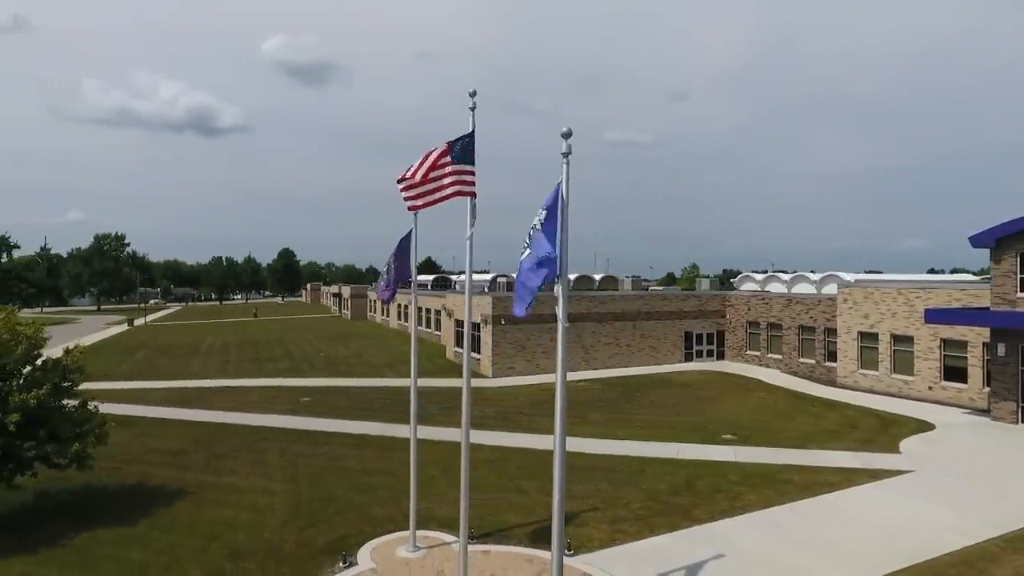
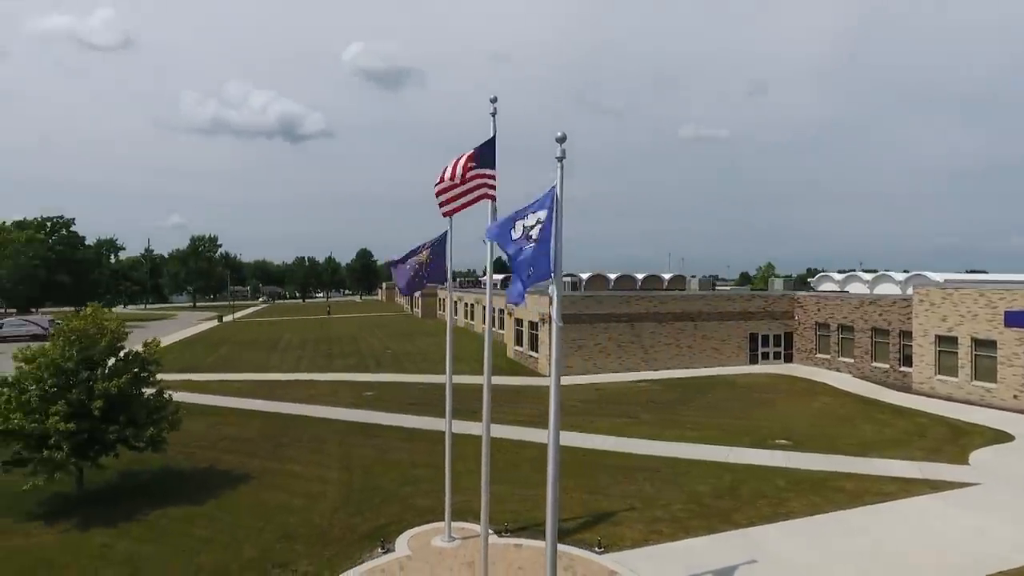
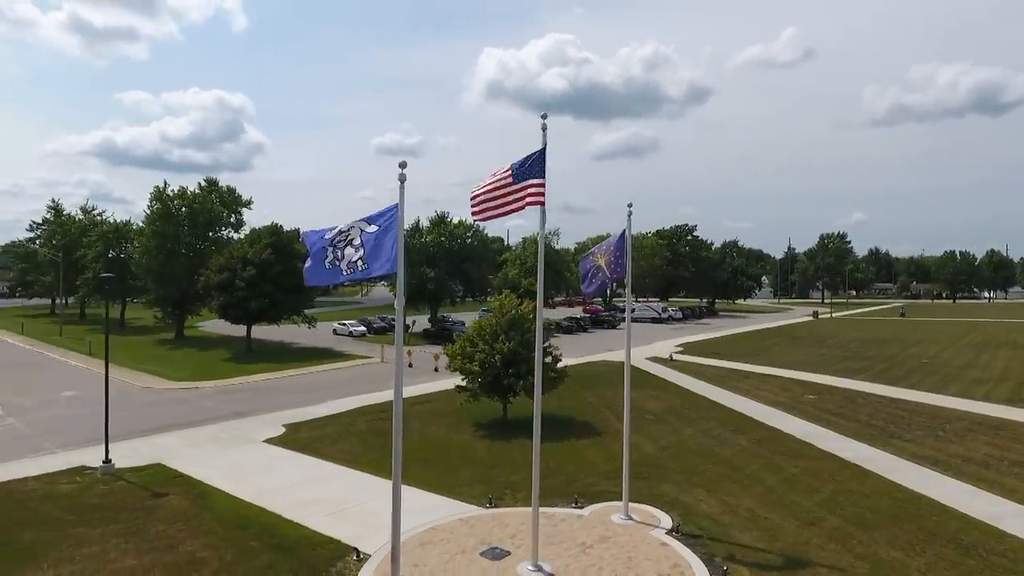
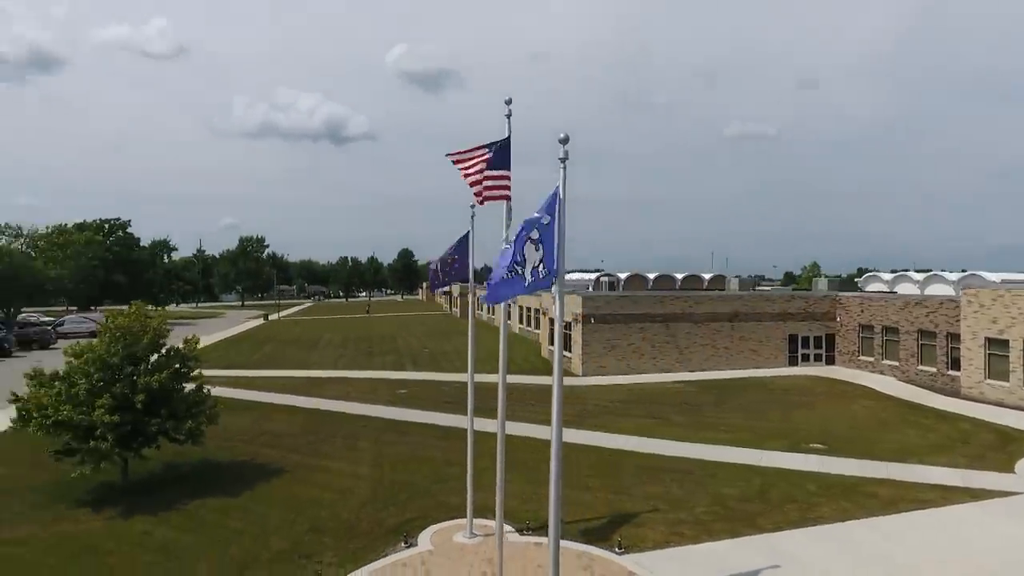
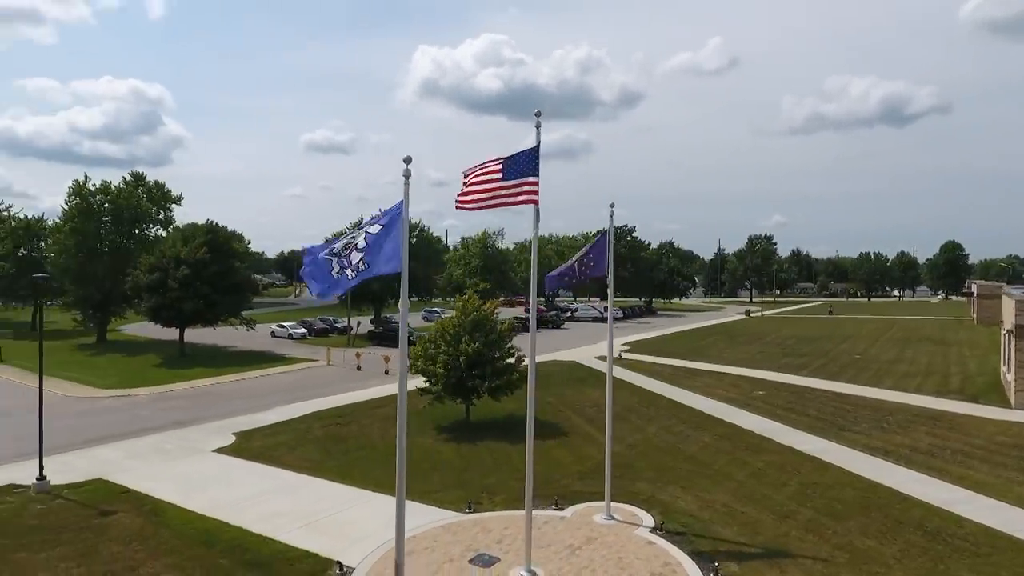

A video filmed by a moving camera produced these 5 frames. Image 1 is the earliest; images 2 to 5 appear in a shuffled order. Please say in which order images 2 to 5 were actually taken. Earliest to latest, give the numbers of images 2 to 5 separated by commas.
2, 4, 5, 3
